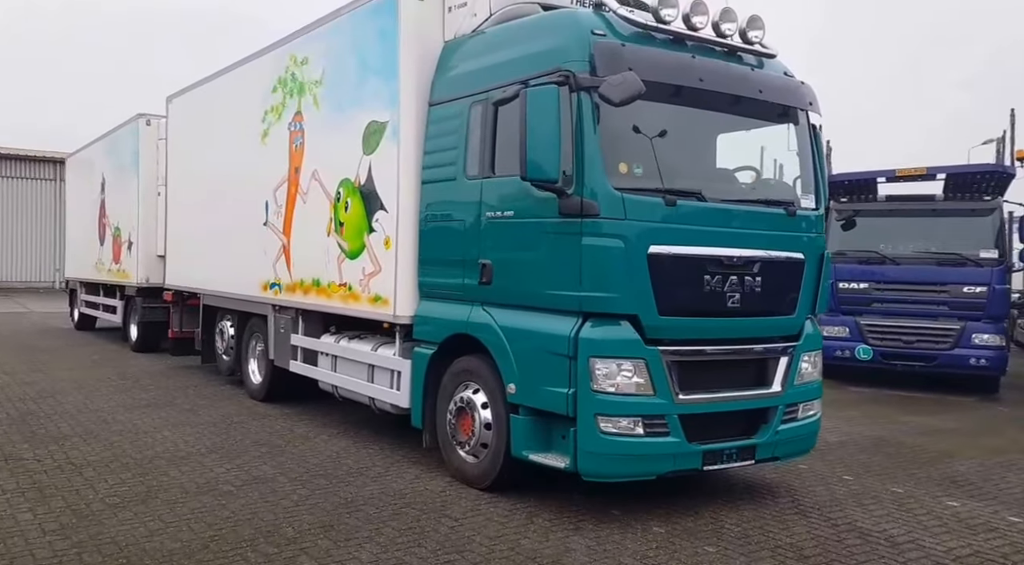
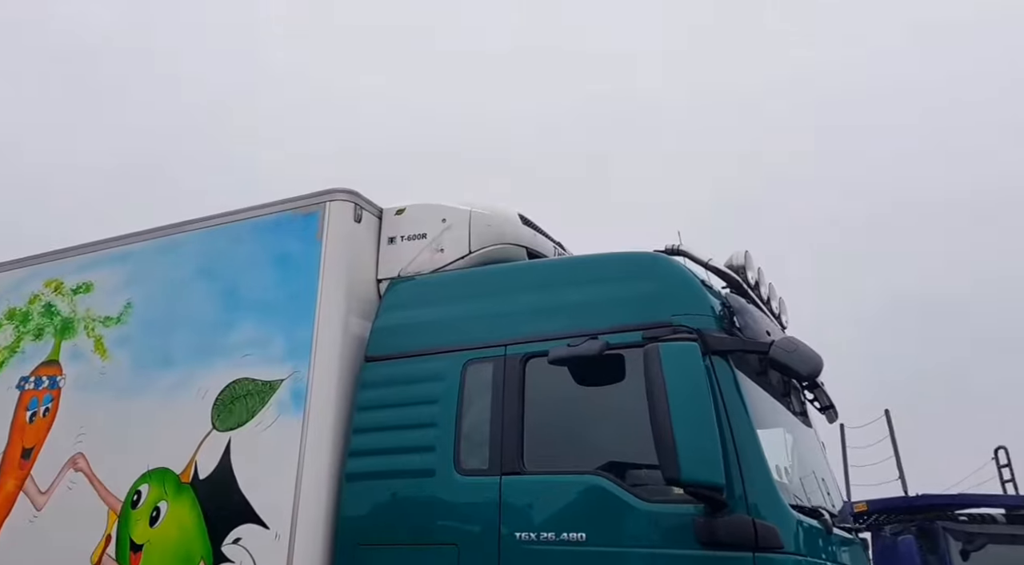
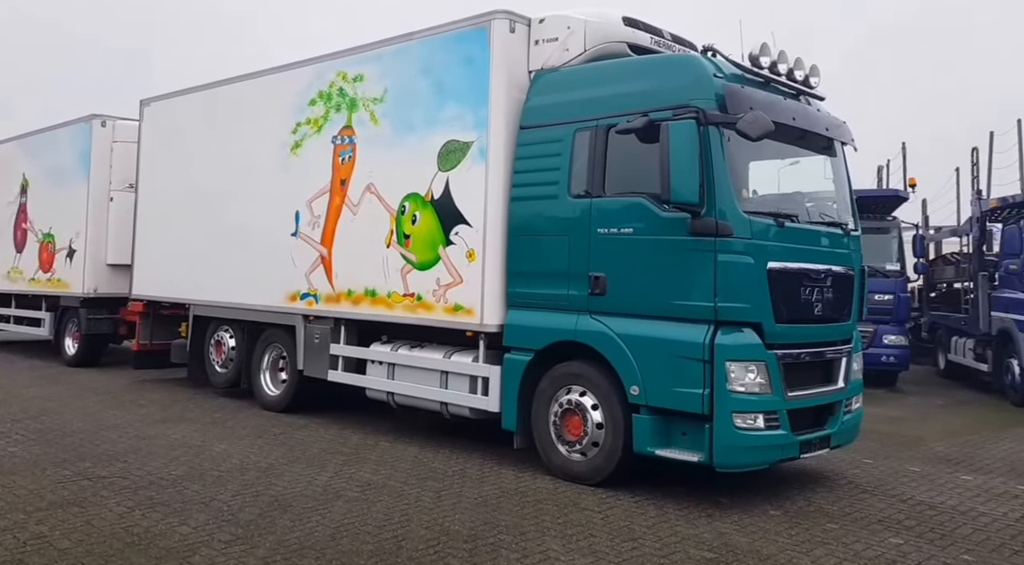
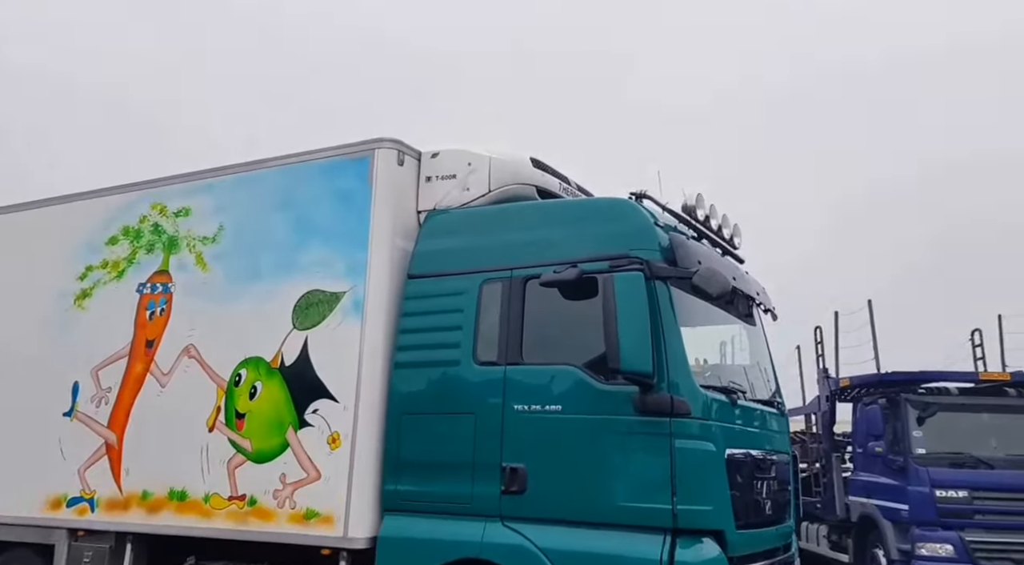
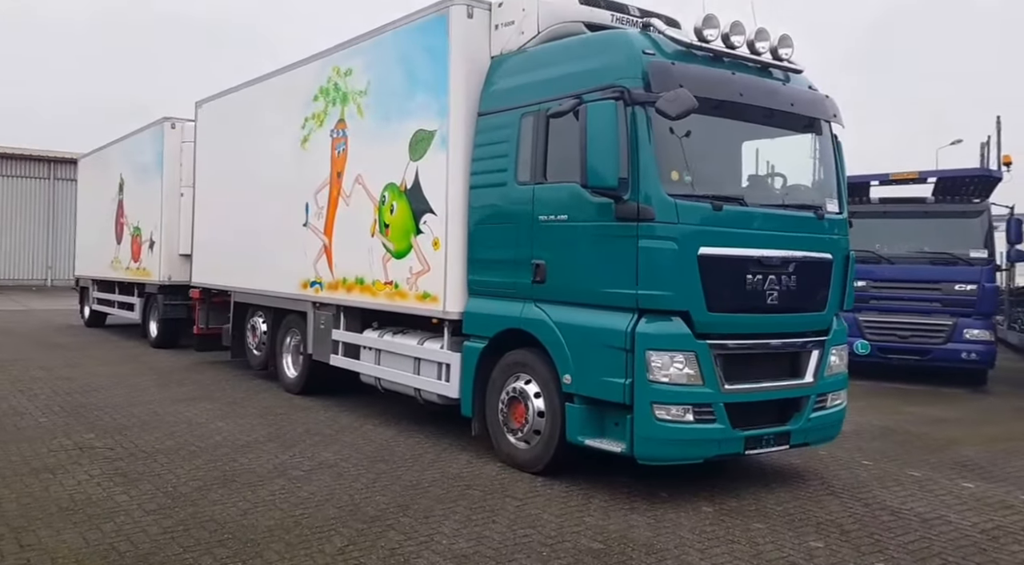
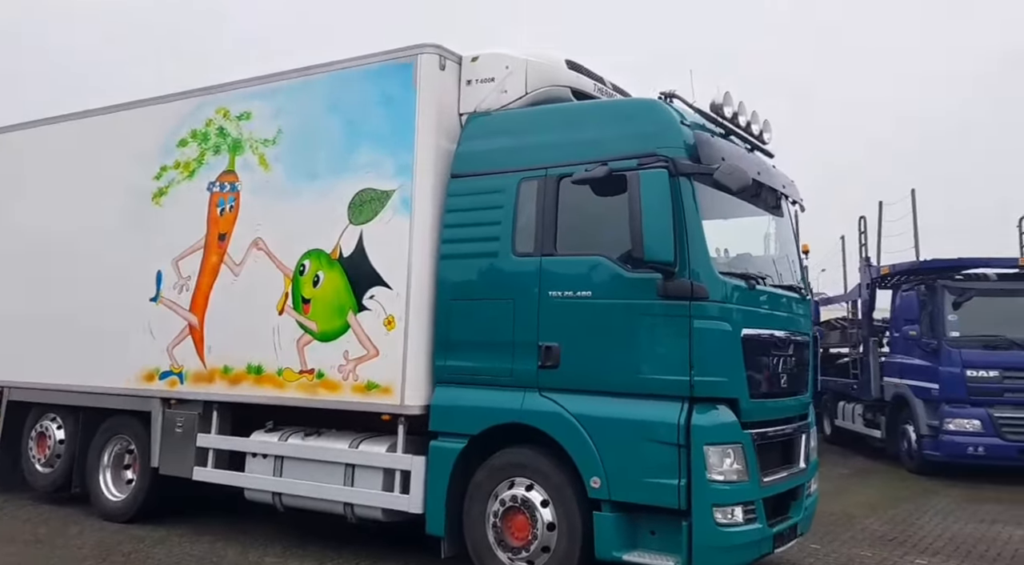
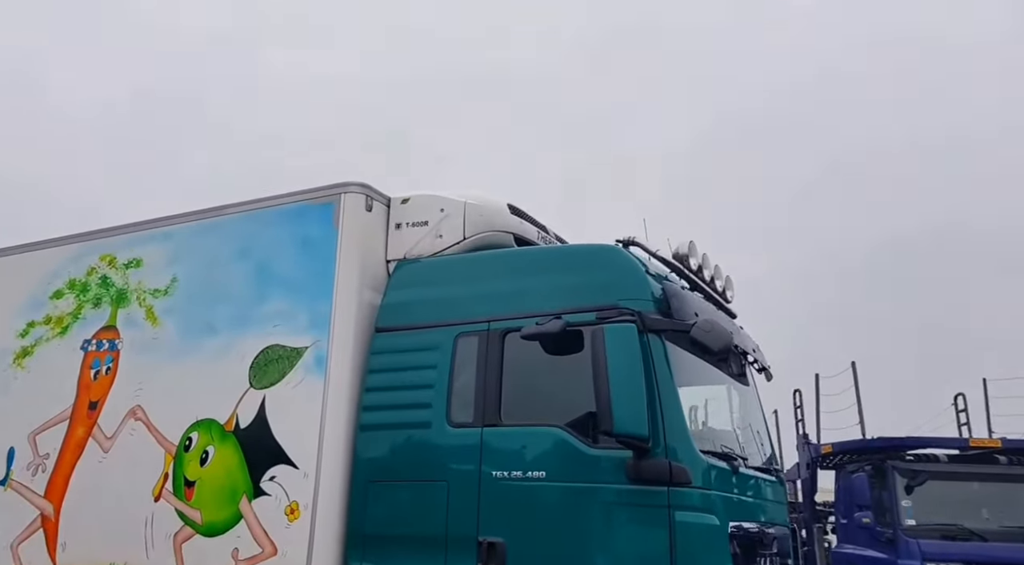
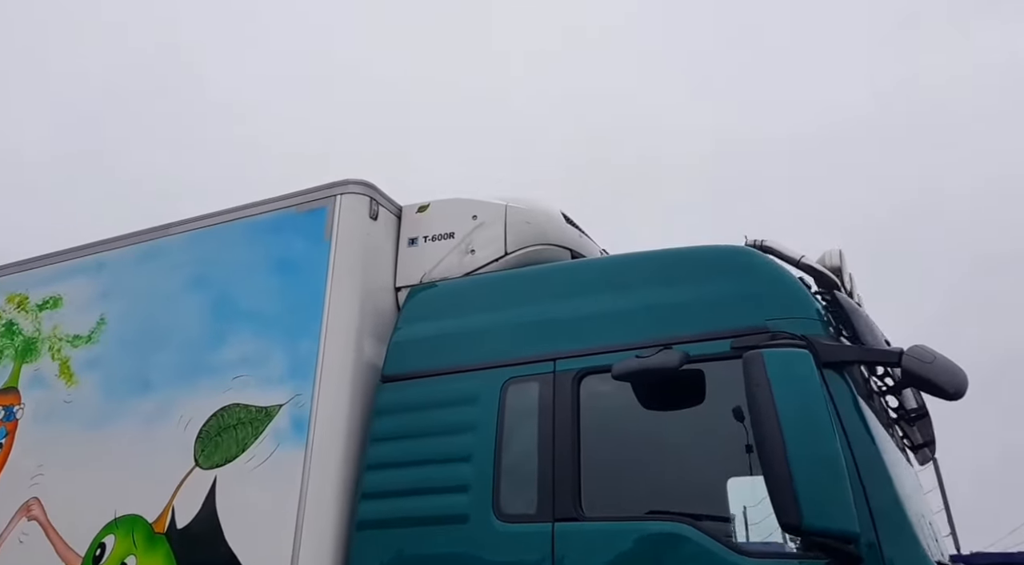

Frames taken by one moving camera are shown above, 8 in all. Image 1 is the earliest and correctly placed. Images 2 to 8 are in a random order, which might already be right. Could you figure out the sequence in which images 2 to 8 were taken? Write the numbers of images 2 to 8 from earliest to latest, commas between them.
5, 3, 6, 4, 7, 2, 8
